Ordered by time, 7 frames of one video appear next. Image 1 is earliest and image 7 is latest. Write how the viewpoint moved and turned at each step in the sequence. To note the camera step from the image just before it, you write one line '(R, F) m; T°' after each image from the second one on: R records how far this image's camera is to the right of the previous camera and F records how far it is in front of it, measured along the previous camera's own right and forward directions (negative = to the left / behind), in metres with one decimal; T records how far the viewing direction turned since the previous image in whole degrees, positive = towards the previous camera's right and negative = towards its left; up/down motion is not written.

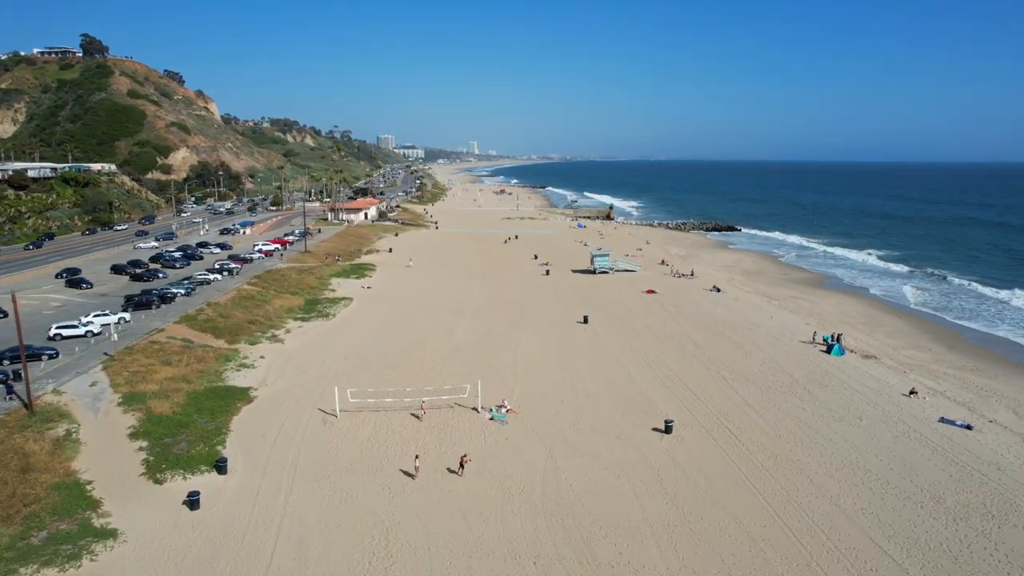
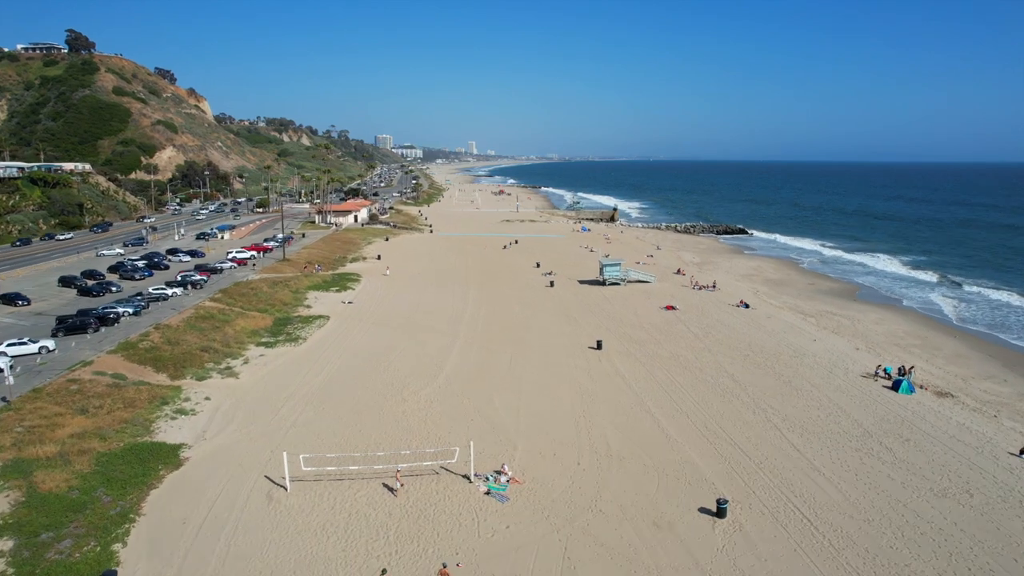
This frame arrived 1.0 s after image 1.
(-0.1, +5.2) m; 0°
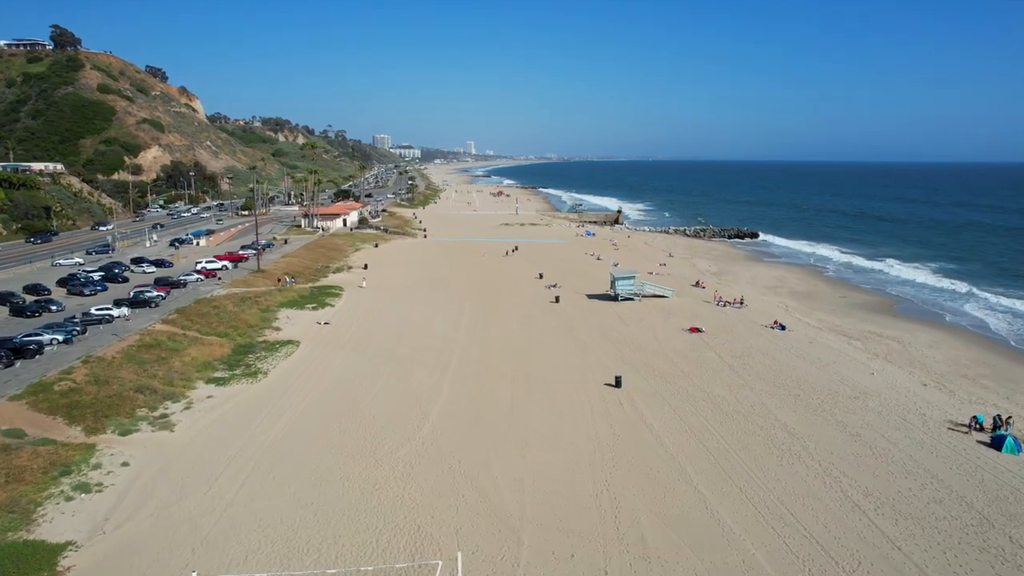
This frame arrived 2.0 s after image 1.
(-0.1, +5.1) m; 0°
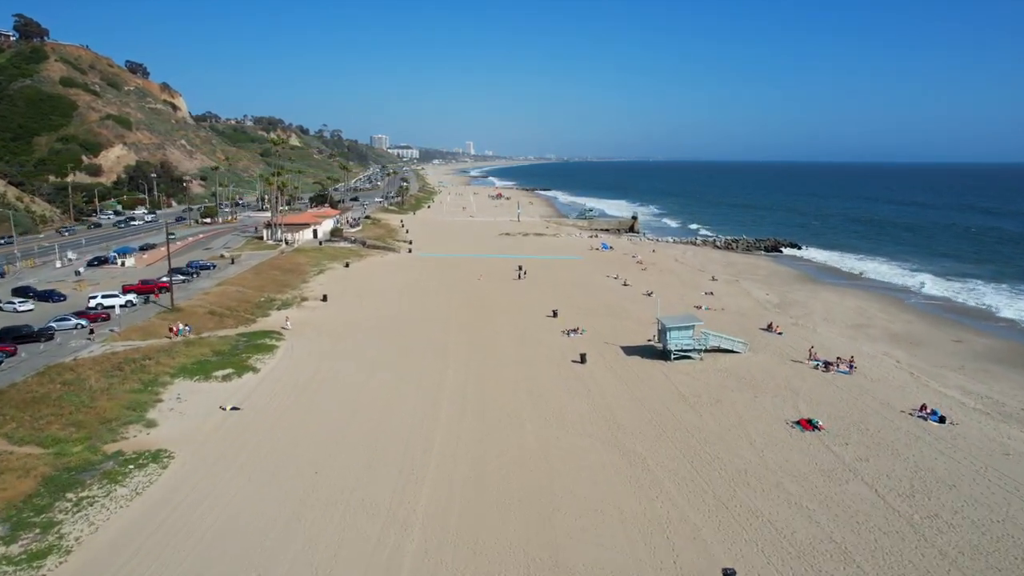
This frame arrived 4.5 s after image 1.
(-0.3, +12.1) m; 0°
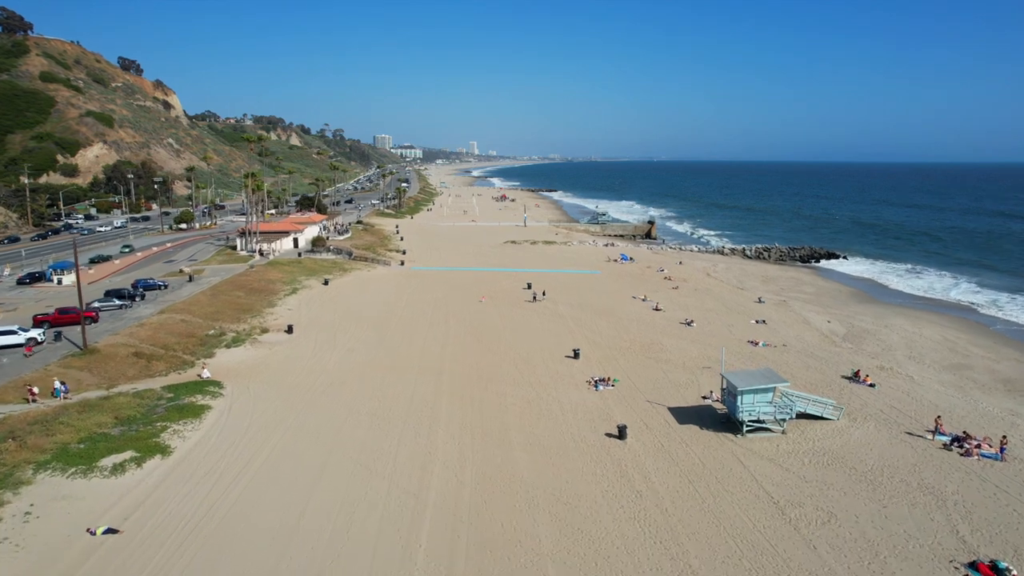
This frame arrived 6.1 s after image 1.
(-0.3, +7.7) m; 0°
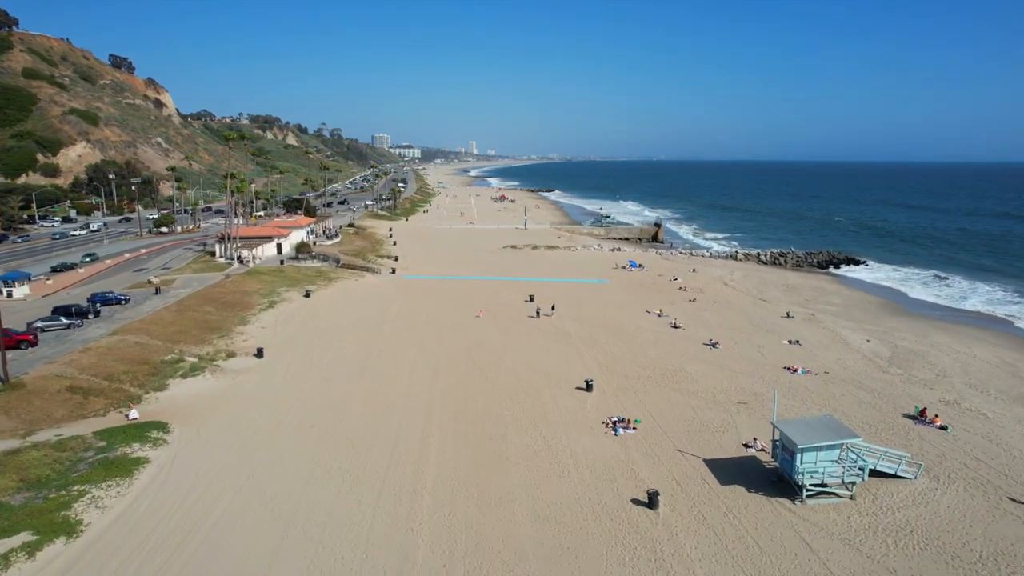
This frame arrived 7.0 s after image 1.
(-0.1, +4.1) m; 0°
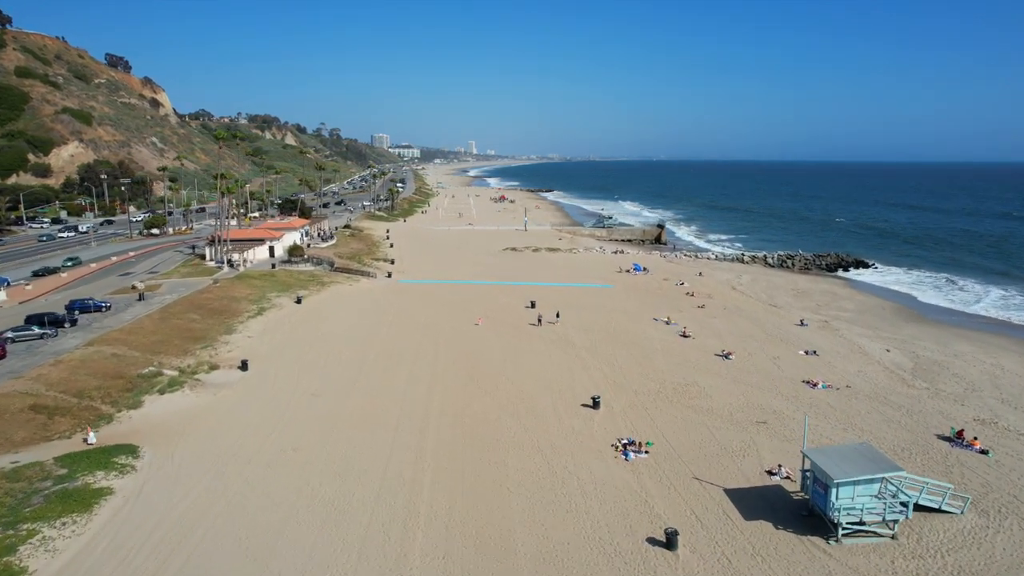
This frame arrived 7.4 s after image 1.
(-0.1, +1.8) m; 0°
